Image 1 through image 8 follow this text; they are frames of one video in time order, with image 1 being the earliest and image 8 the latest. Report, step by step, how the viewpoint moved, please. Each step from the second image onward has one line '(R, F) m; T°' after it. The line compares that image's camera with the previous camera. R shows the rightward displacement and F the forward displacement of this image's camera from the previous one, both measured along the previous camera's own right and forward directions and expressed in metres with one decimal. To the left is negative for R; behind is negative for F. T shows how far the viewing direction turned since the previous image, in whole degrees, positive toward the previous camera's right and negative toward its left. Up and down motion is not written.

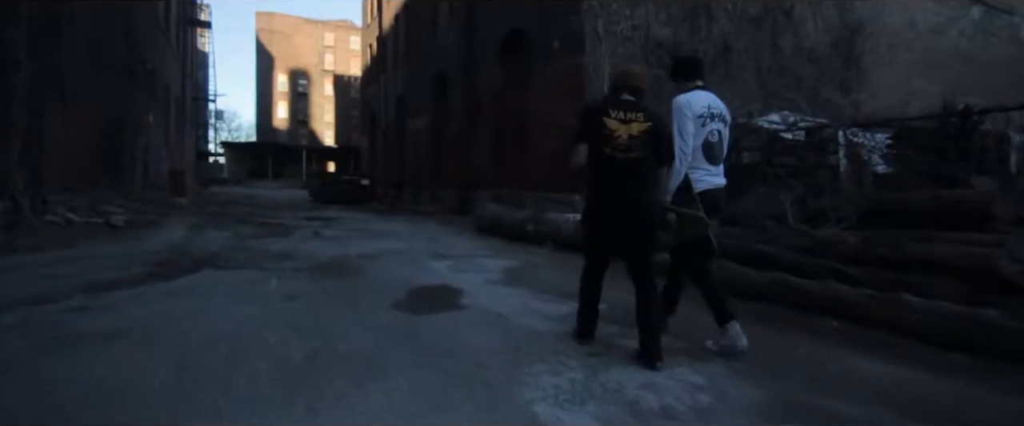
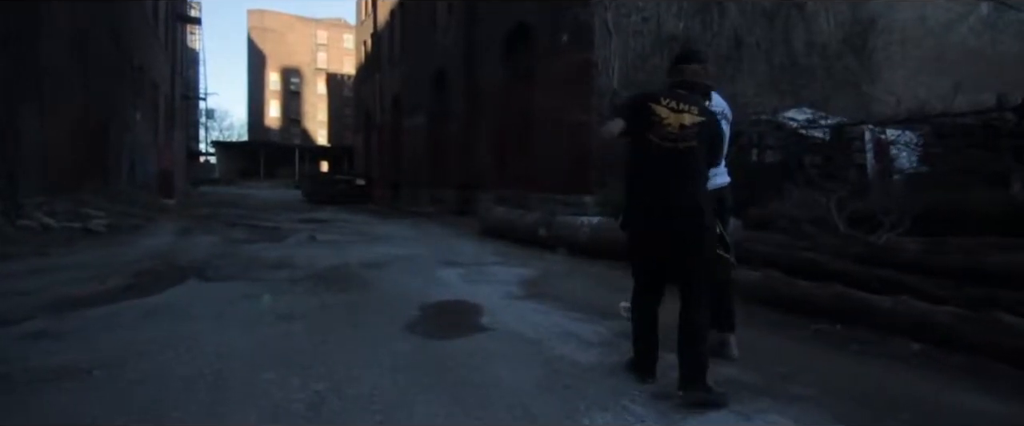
(-0.3, +0.7) m; +1°
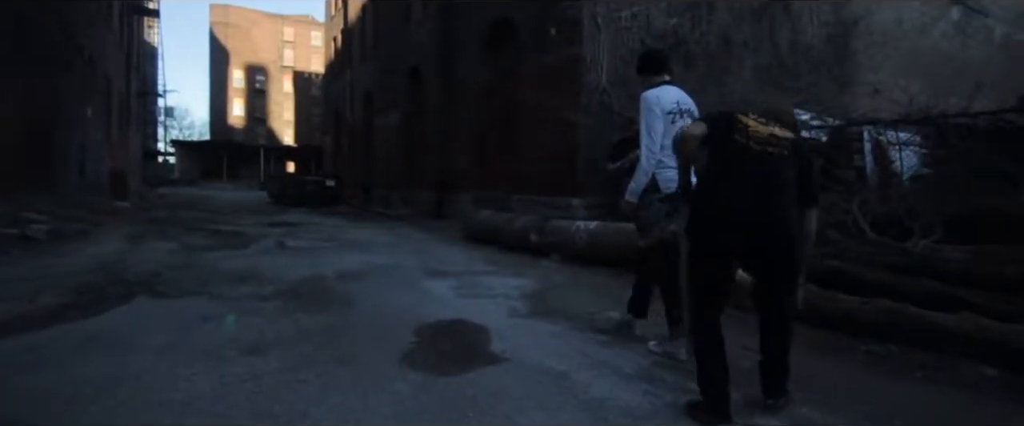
(-0.4, +0.8) m; +3°
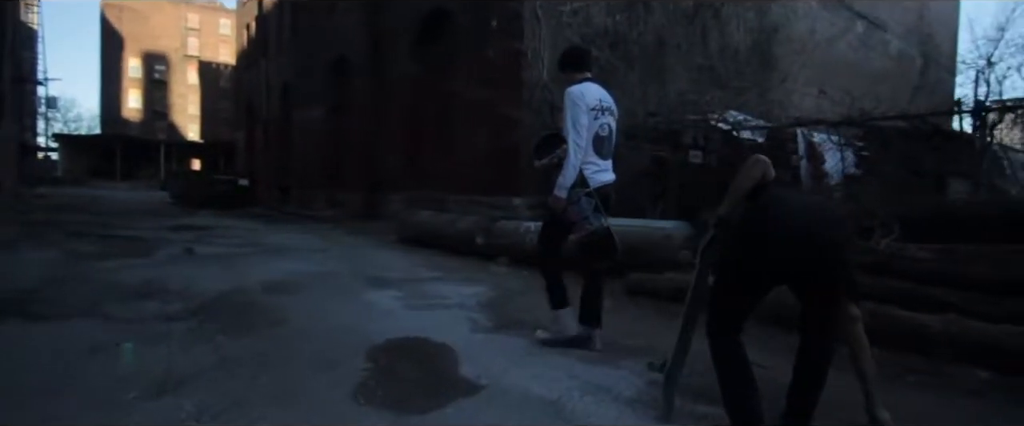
(-0.4, +0.7) m; +8°
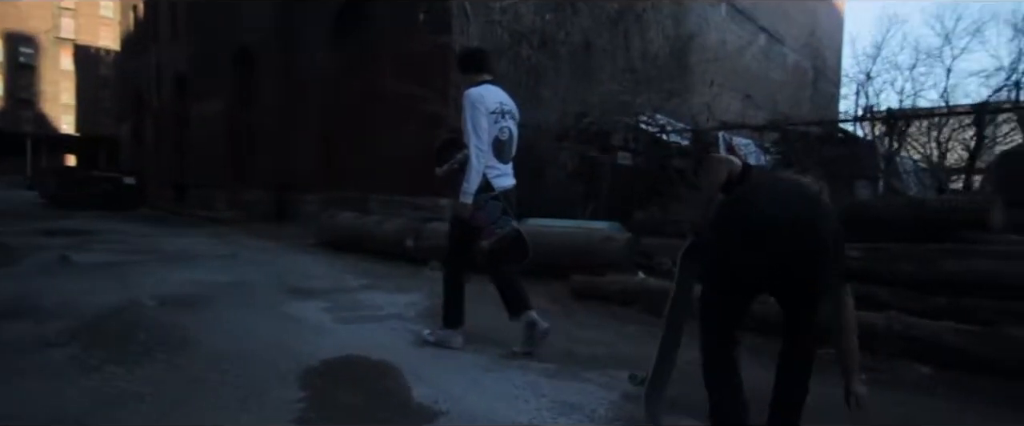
(-0.3, +0.4) m; +9°
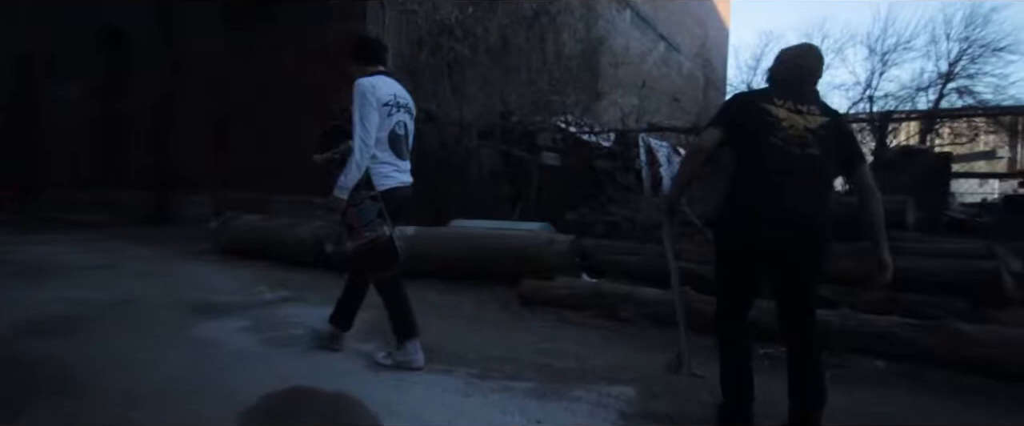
(-0.5, +0.4) m; +11°
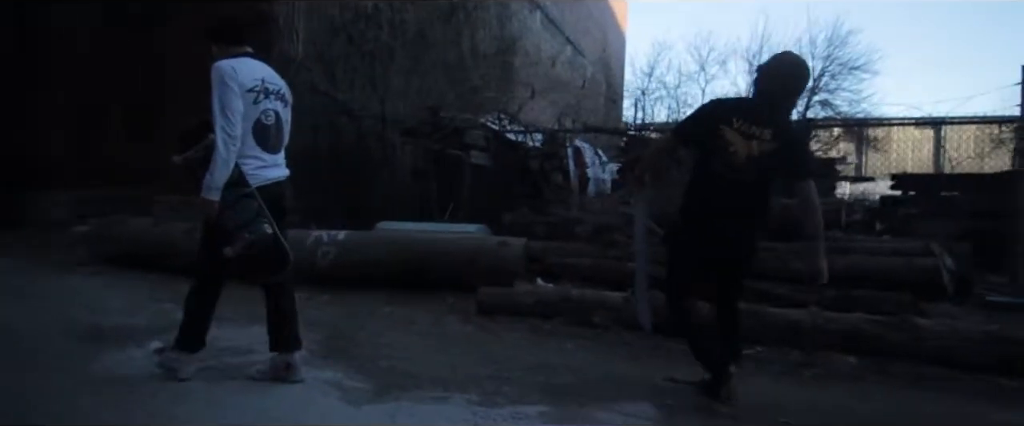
(-0.7, +0.5) m; +11°
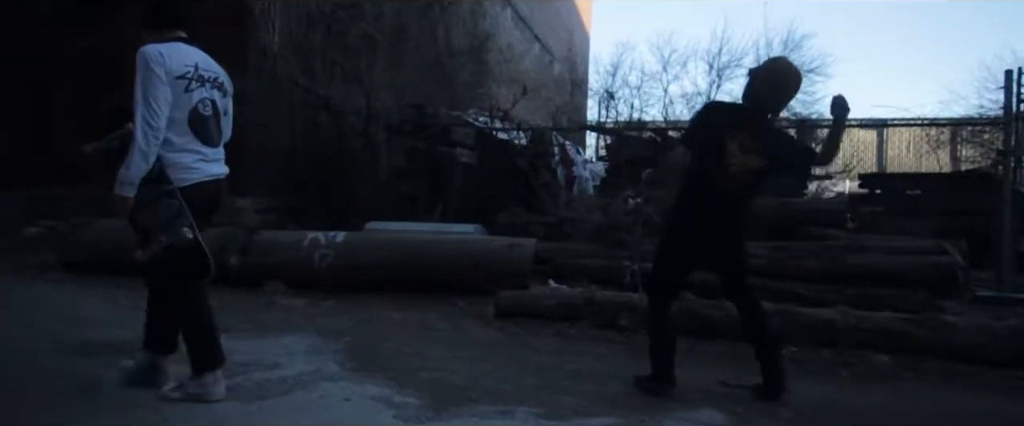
(-0.7, +0.2) m; +5°
